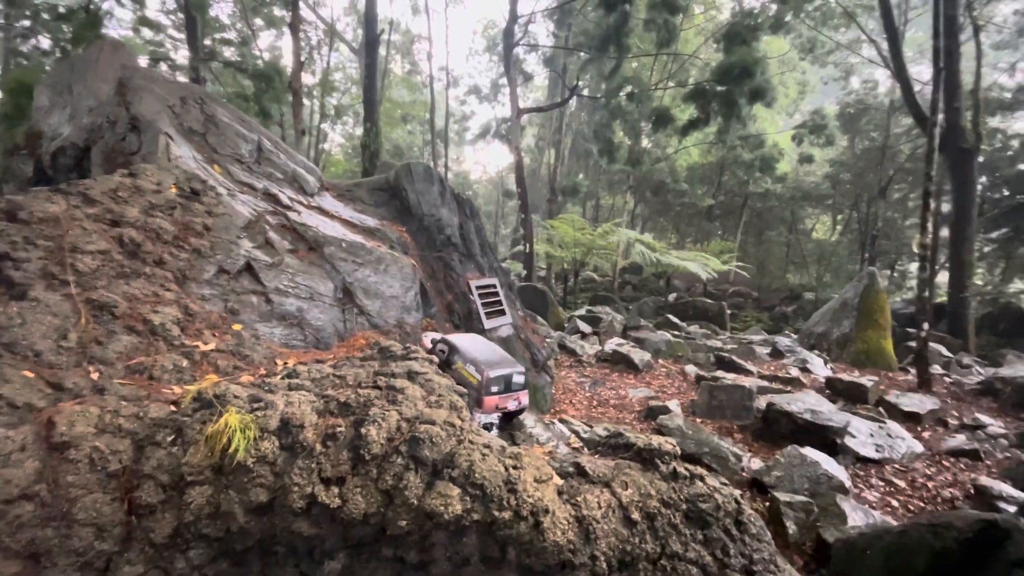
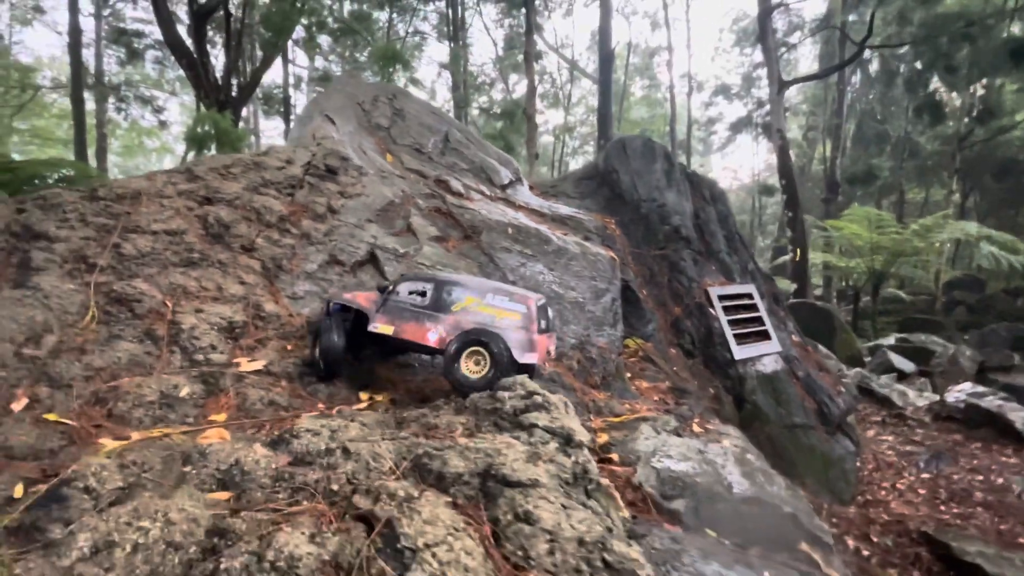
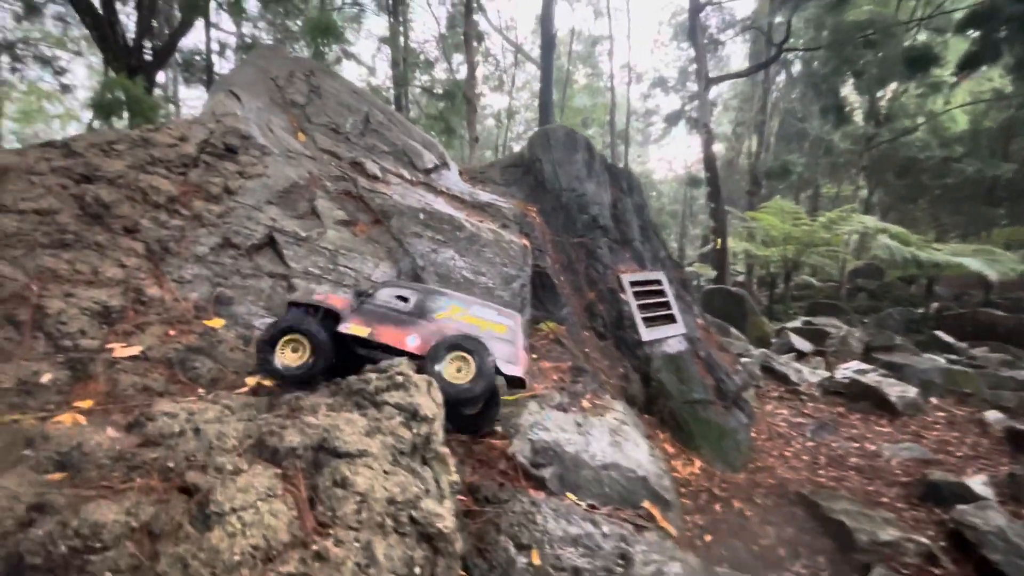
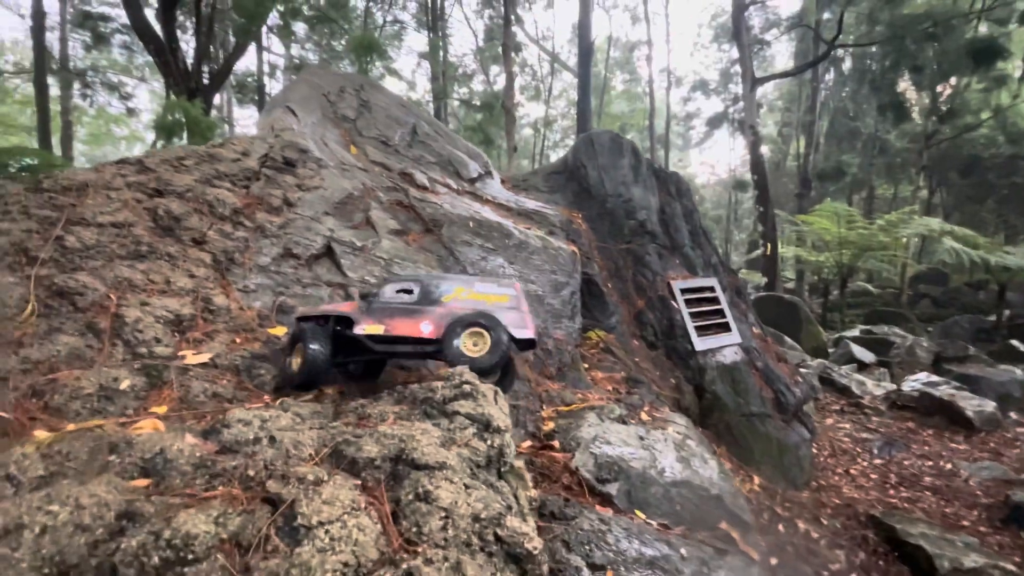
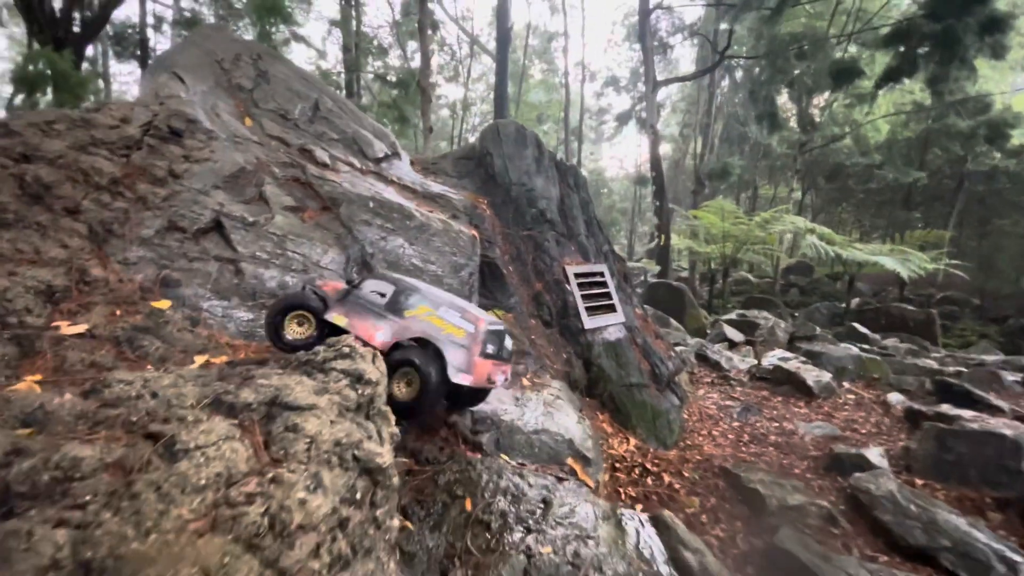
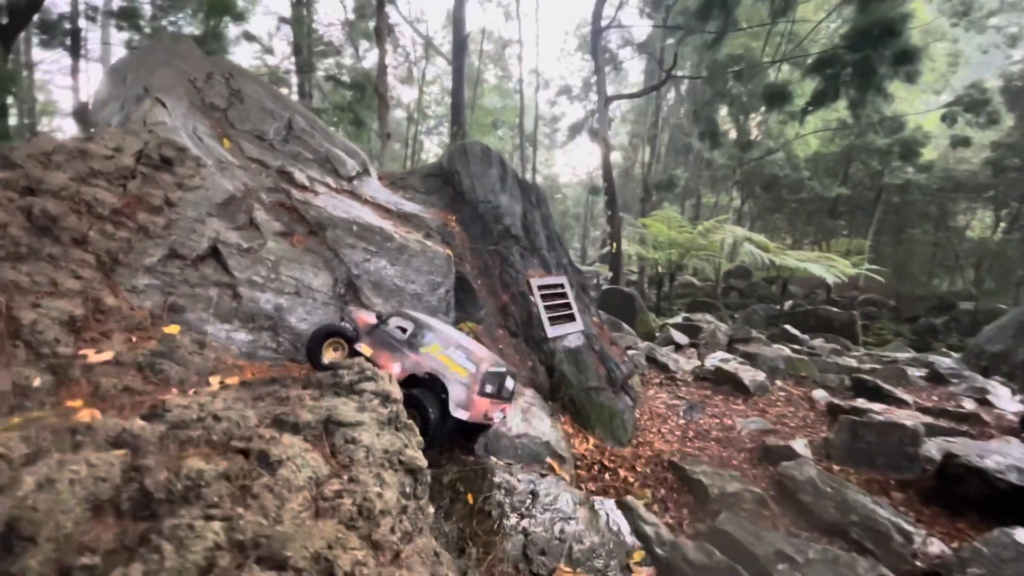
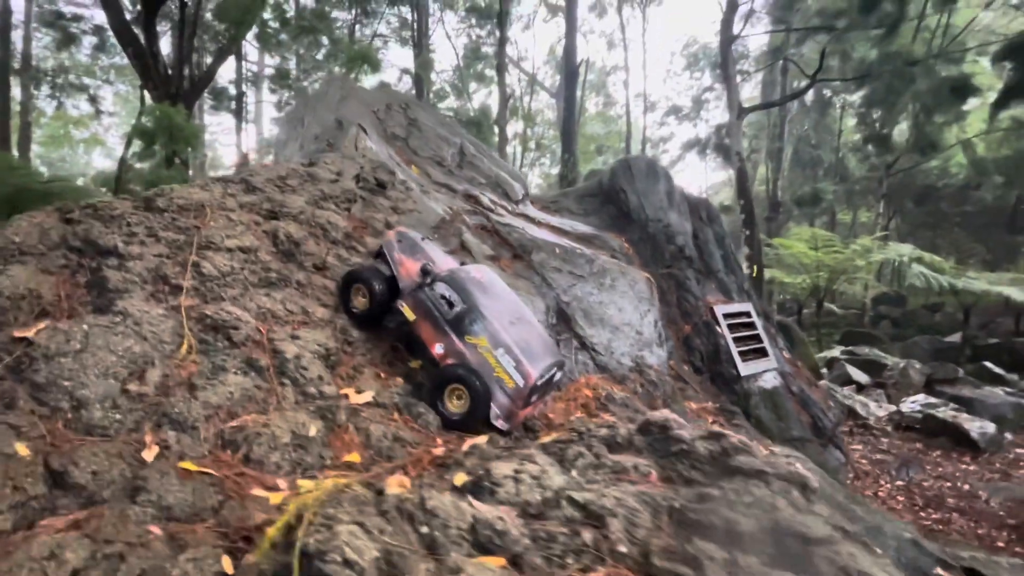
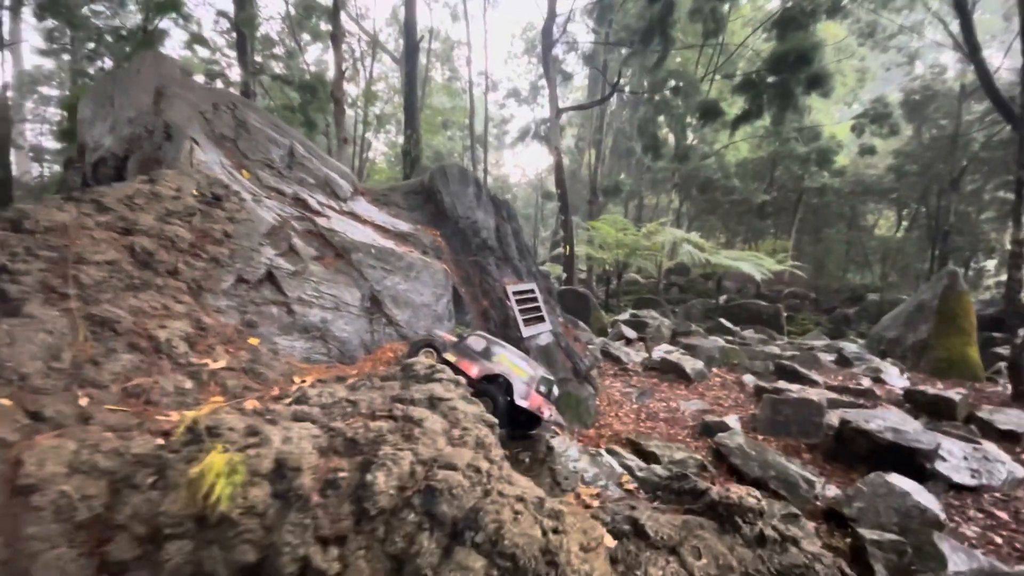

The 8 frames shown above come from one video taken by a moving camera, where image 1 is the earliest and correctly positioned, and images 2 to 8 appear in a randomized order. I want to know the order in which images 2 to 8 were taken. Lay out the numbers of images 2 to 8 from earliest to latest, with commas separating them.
8, 6, 5, 3, 4, 2, 7
